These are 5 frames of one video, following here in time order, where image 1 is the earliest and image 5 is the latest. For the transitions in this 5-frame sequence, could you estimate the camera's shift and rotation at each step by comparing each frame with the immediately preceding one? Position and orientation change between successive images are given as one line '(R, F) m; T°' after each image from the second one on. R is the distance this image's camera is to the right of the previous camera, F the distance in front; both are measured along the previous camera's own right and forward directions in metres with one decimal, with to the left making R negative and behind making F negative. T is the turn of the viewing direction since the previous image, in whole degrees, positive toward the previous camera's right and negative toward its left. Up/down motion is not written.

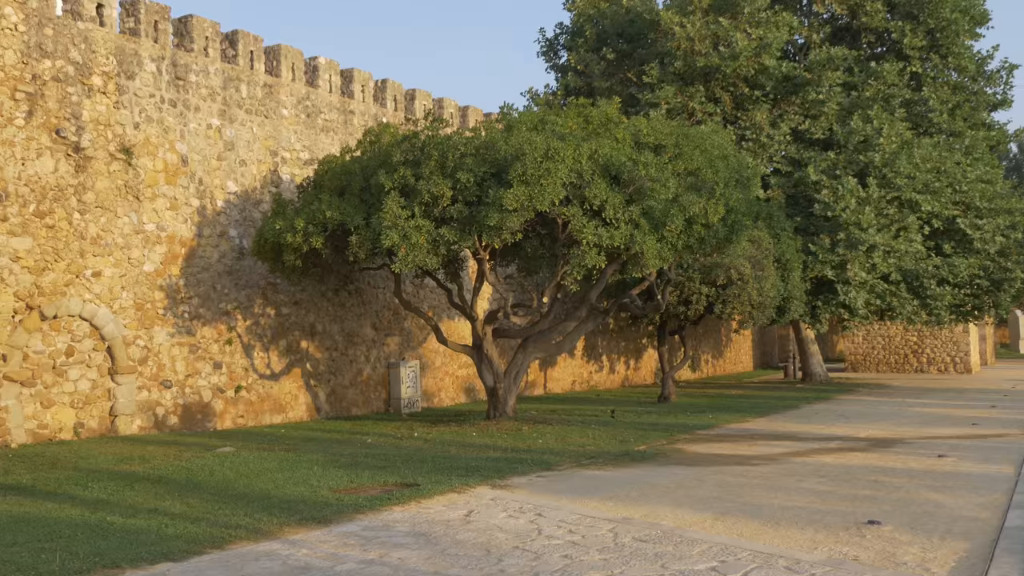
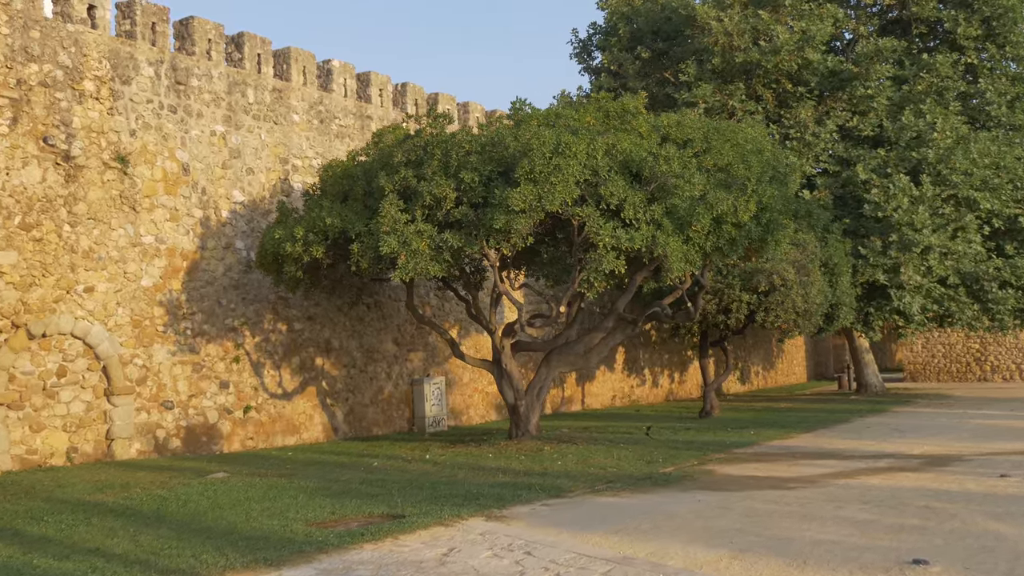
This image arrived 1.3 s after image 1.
(+0.4, +1.0) m; -3°
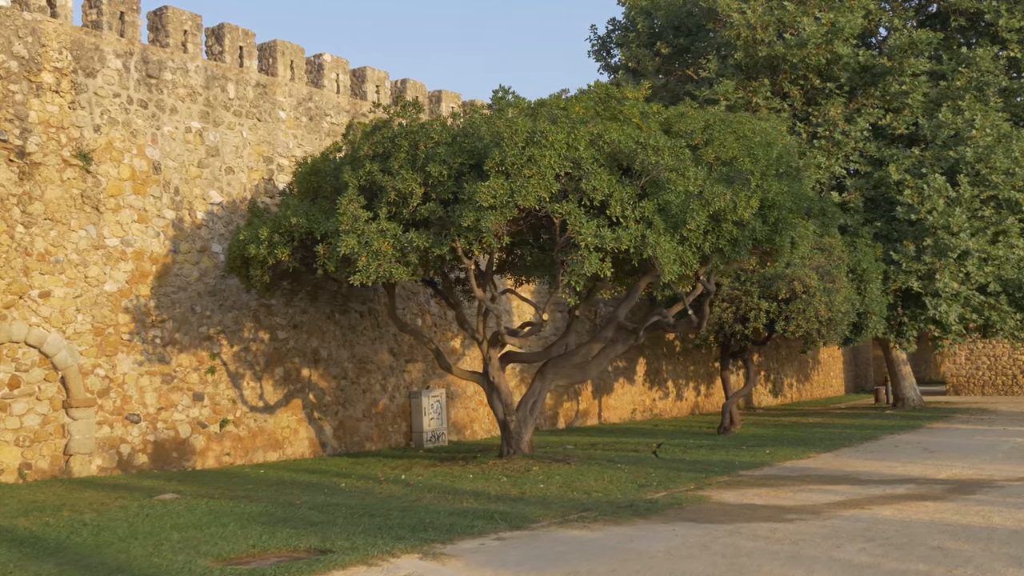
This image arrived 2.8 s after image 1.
(+0.7, +1.0) m; -2°
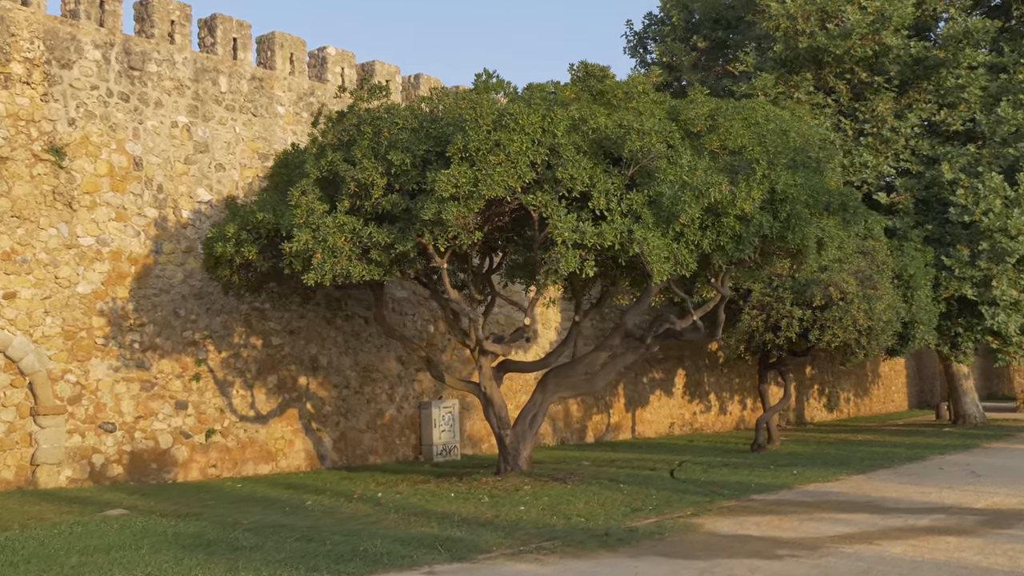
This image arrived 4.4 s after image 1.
(+0.8, +1.0) m; -4°
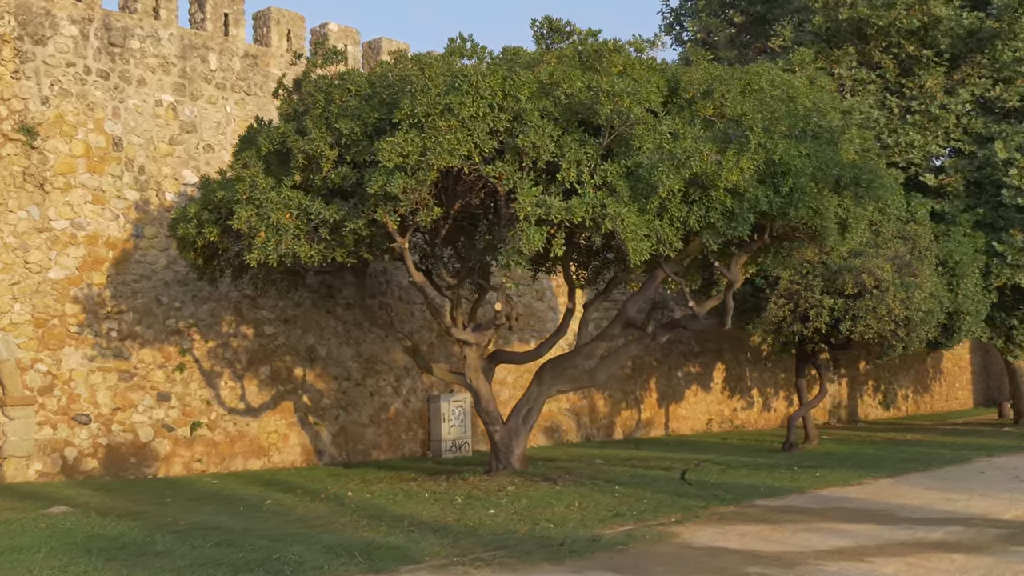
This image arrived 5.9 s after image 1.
(+0.8, +0.9) m; -4°
